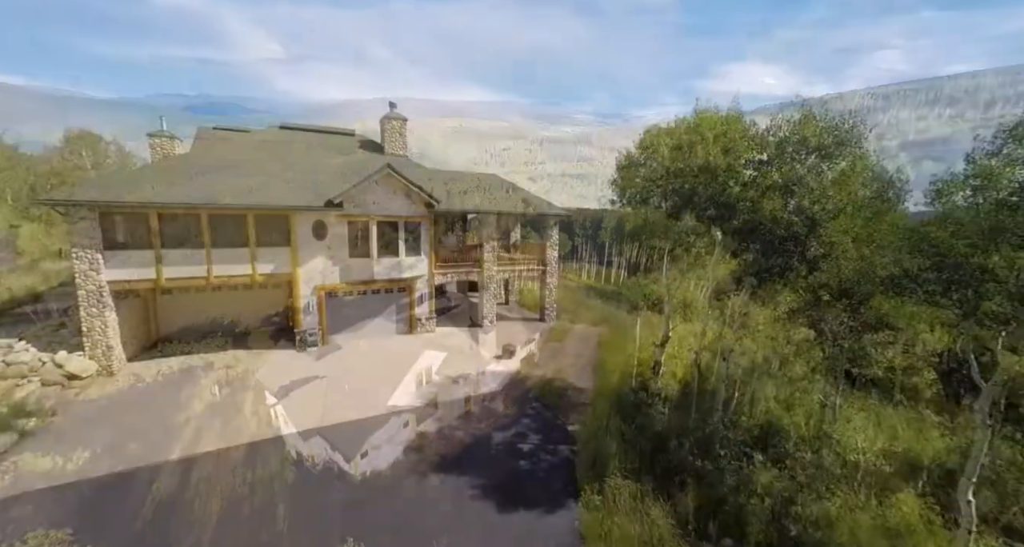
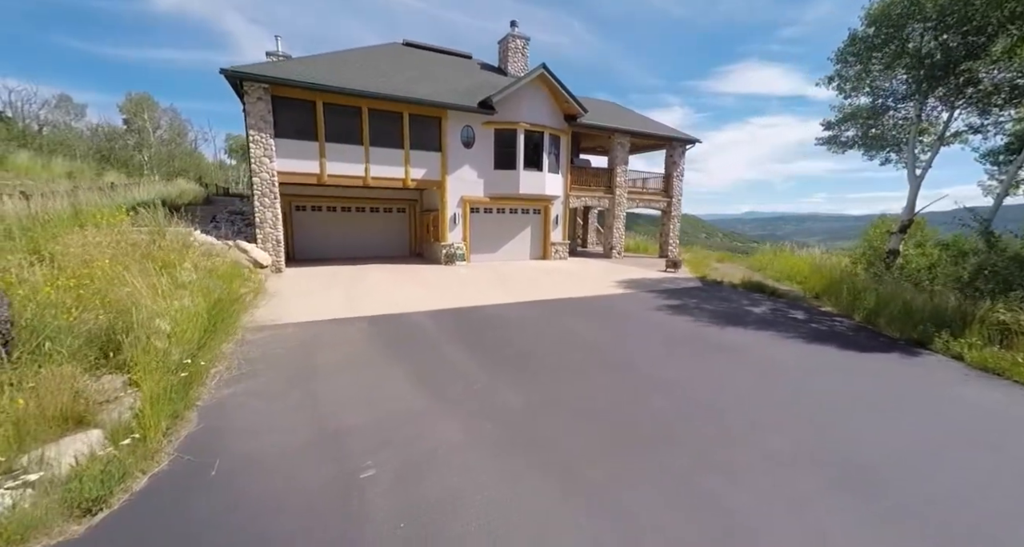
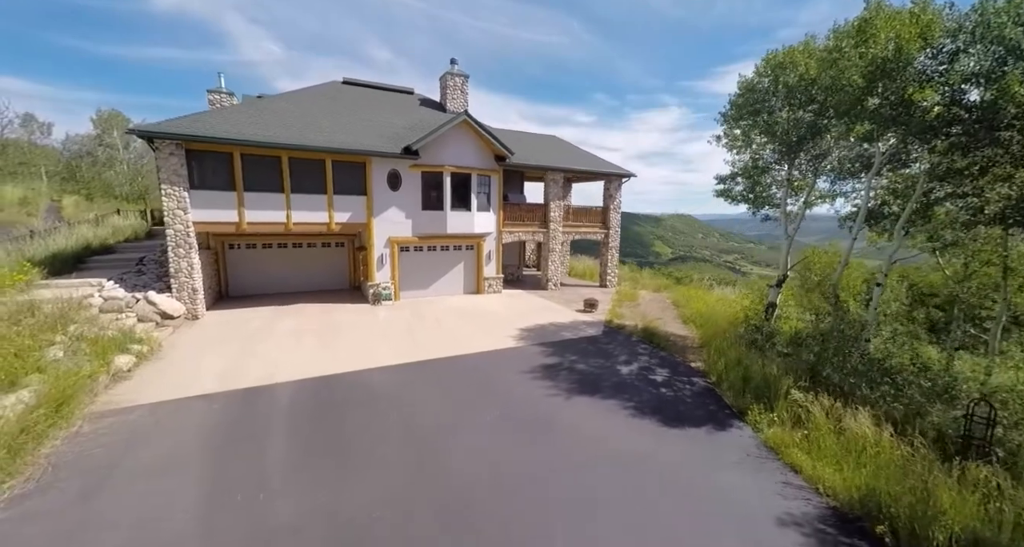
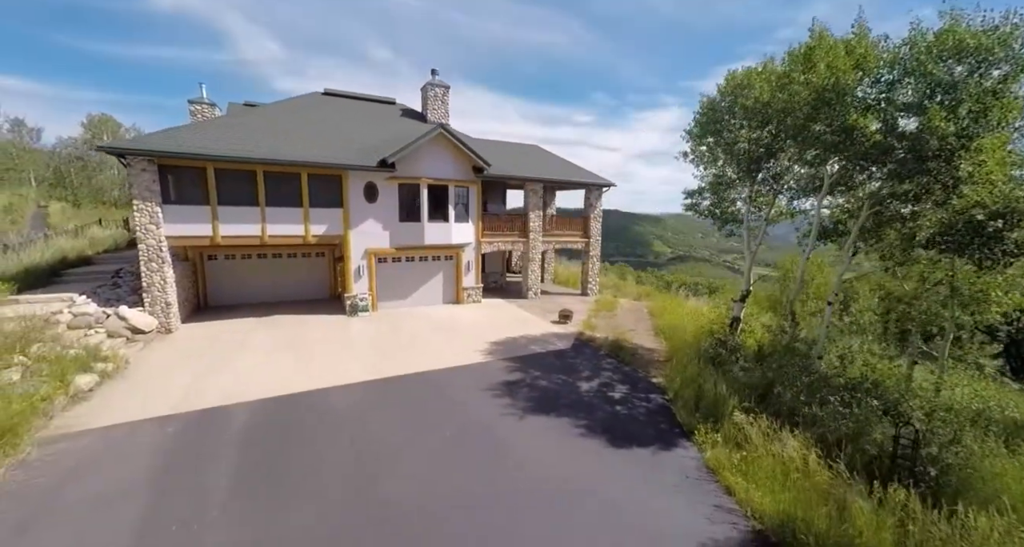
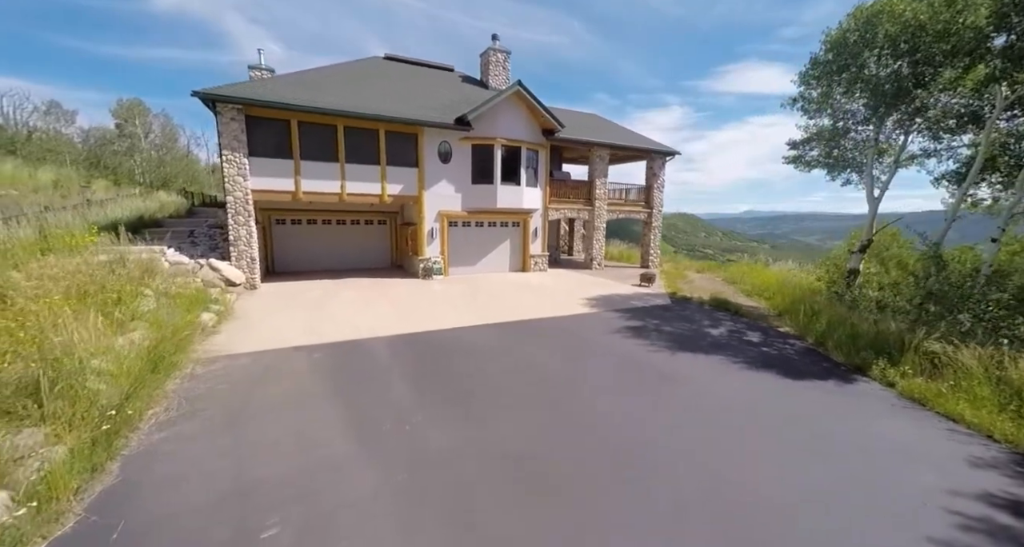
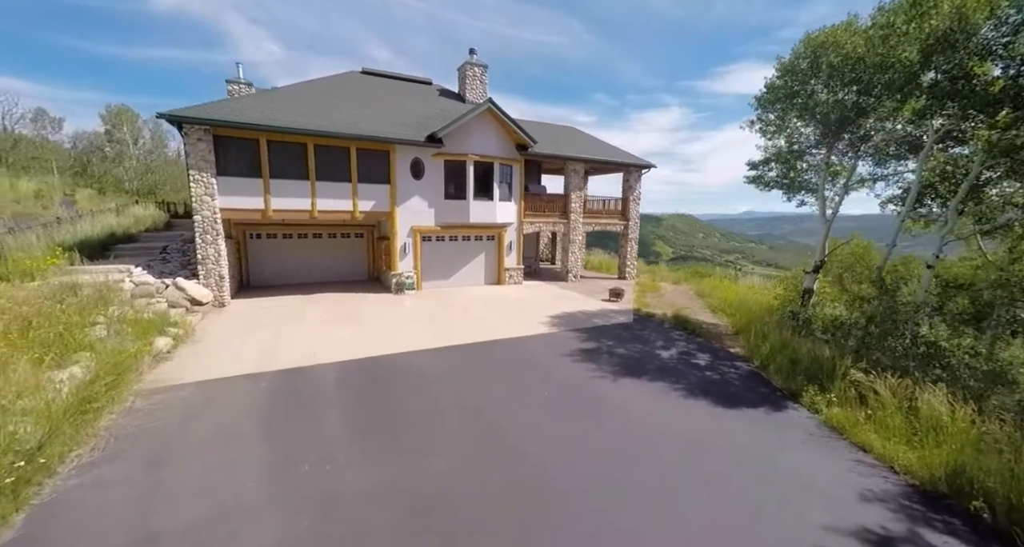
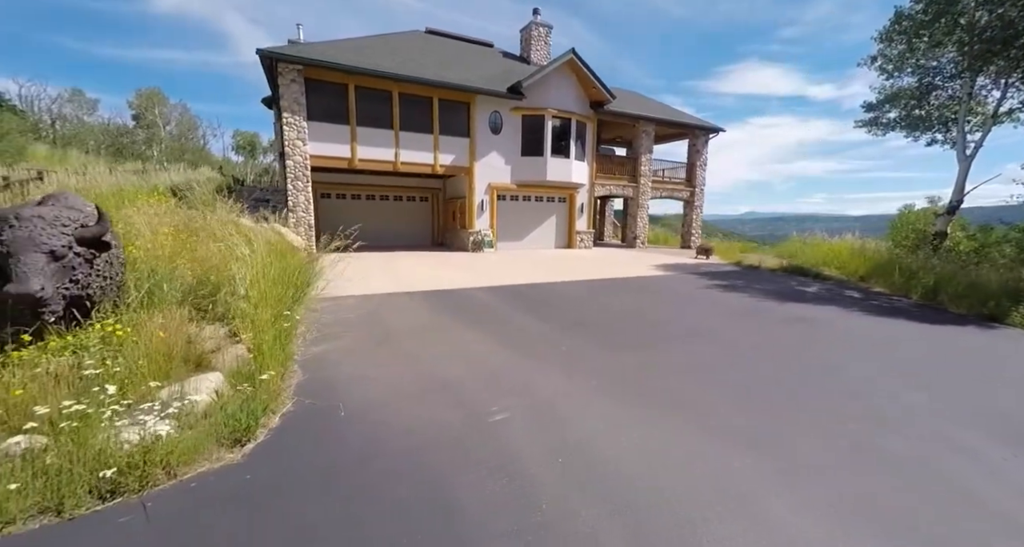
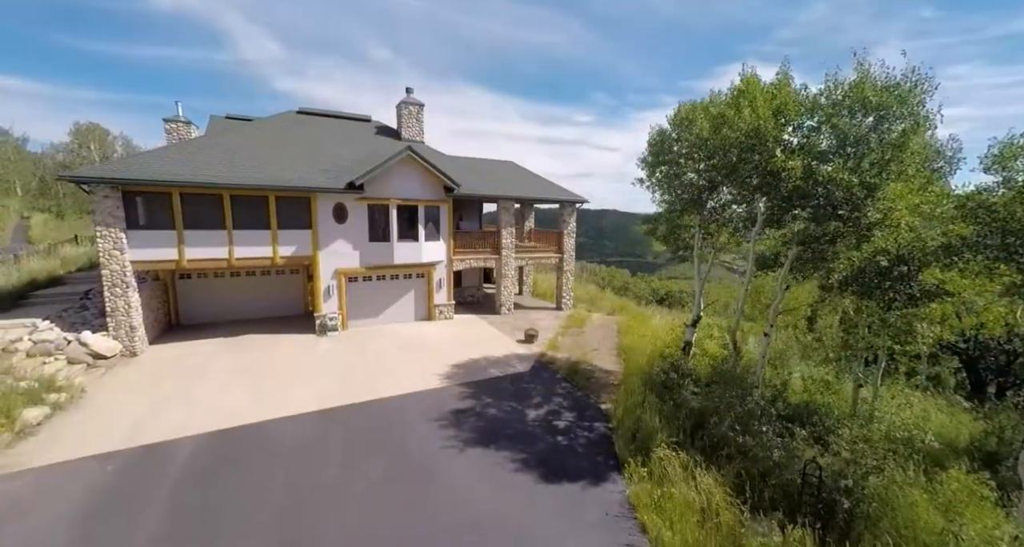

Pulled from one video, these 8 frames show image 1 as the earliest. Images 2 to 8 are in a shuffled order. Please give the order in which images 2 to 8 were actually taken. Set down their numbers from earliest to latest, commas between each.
8, 4, 3, 6, 5, 2, 7
